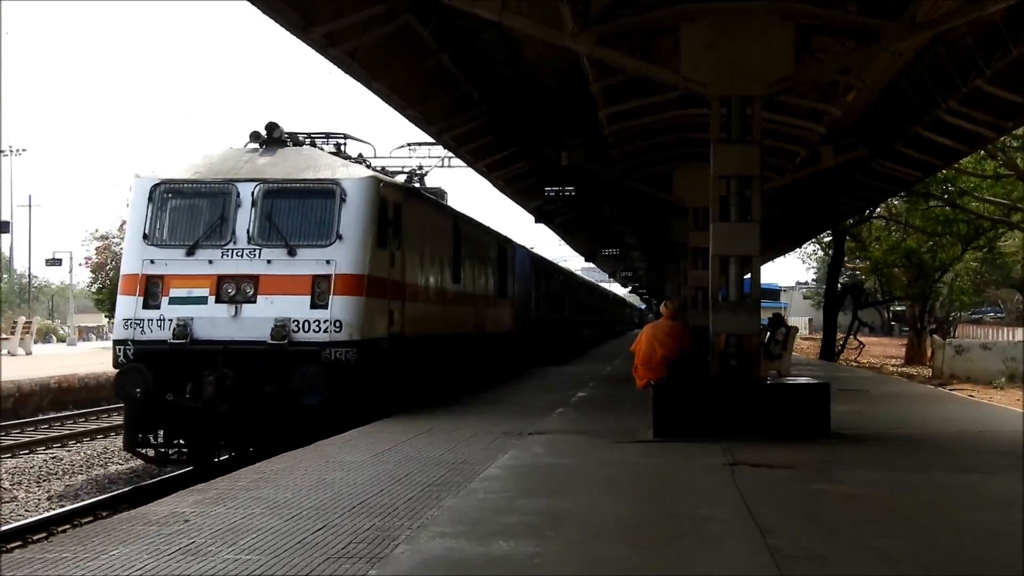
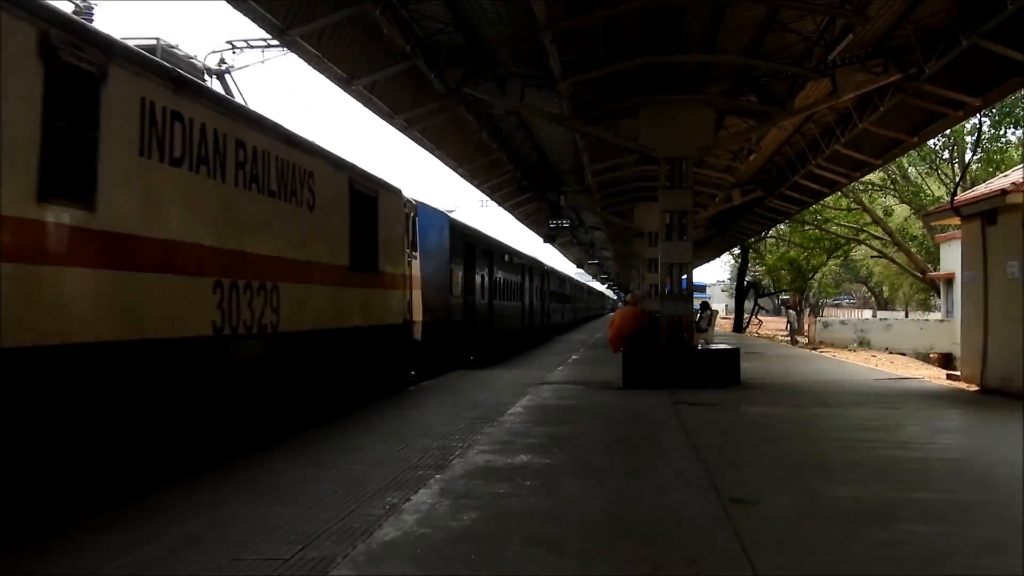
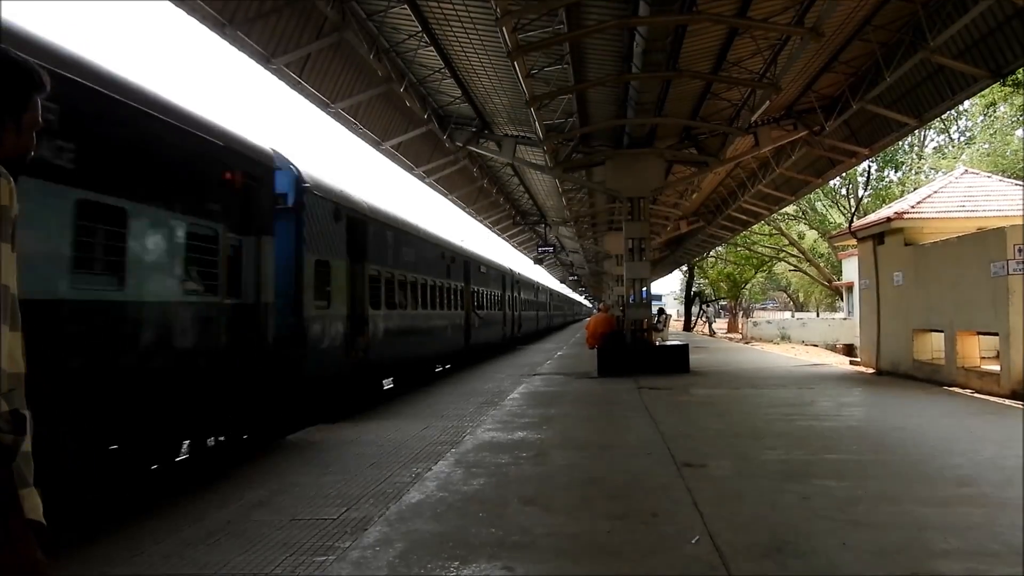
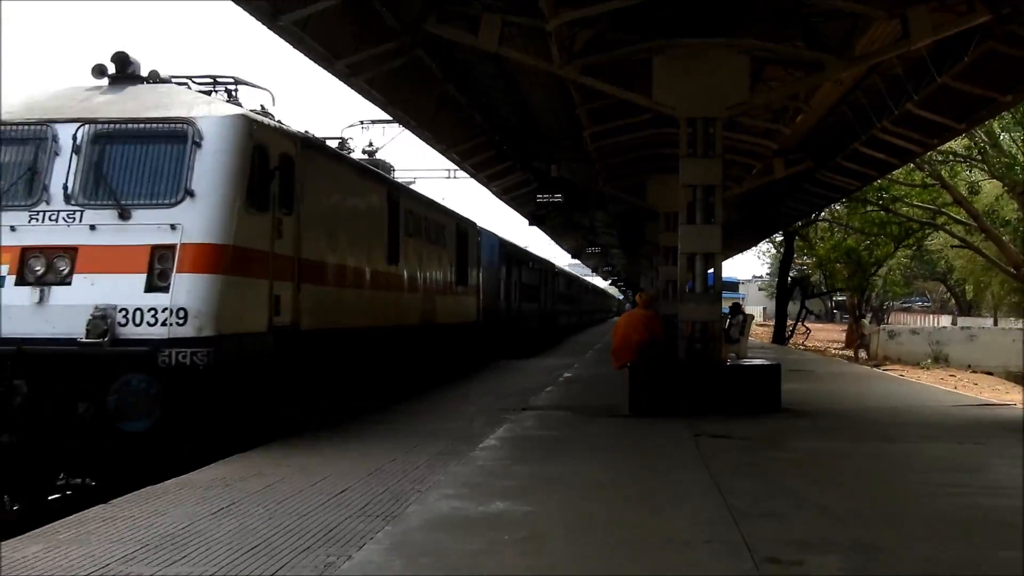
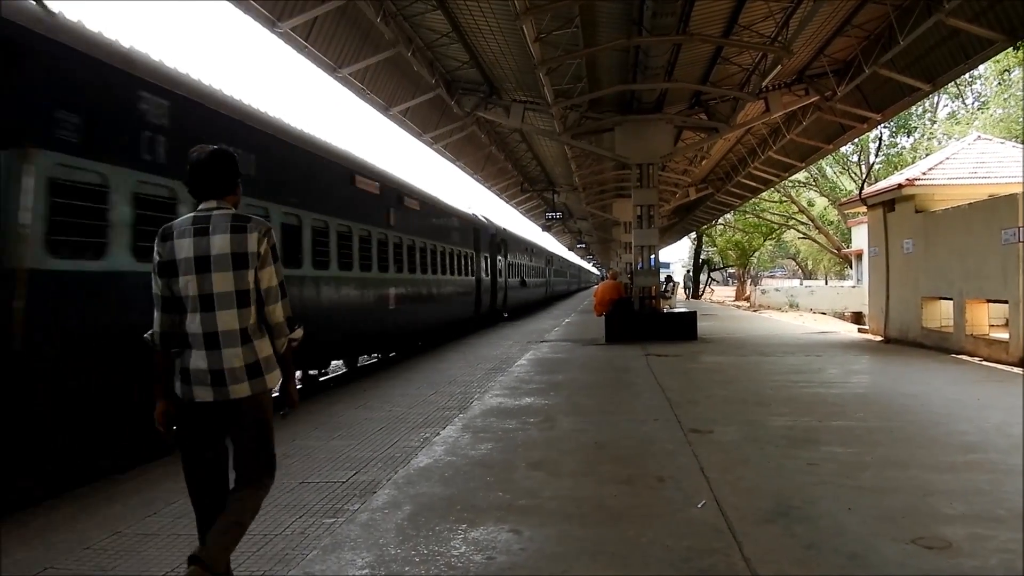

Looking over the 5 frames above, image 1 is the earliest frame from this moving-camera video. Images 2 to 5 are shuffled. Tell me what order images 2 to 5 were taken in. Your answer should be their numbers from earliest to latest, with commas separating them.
4, 2, 3, 5
